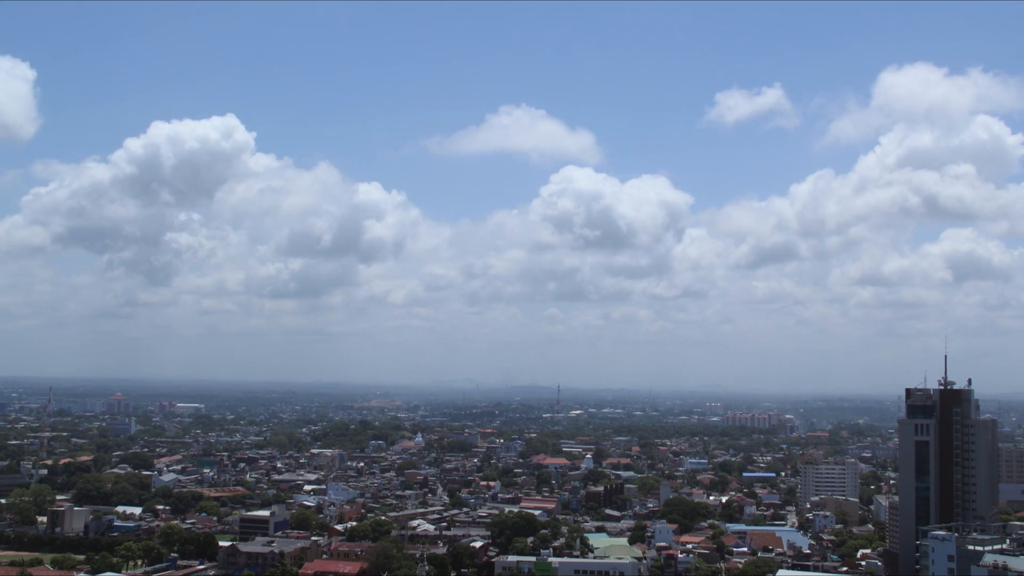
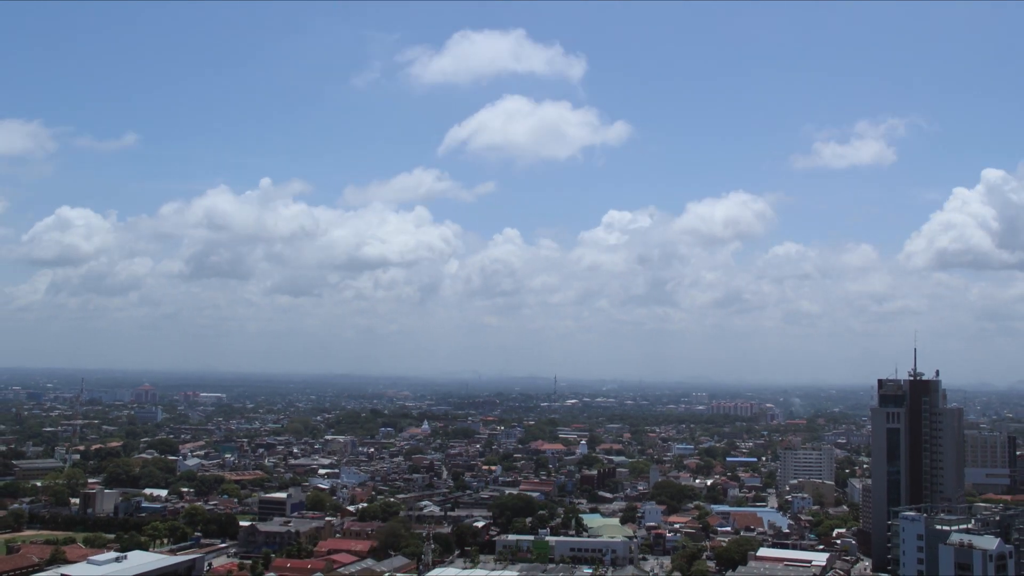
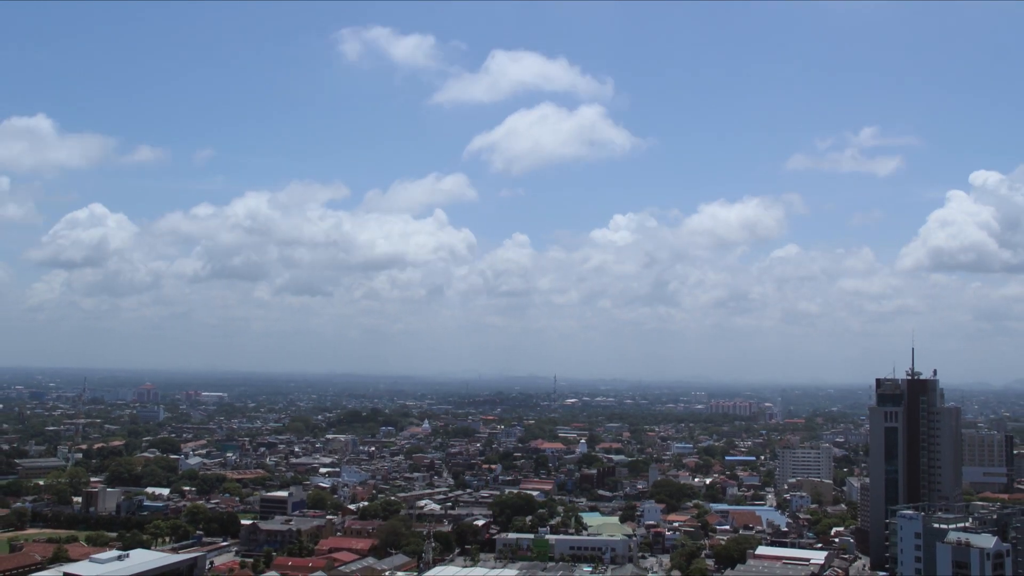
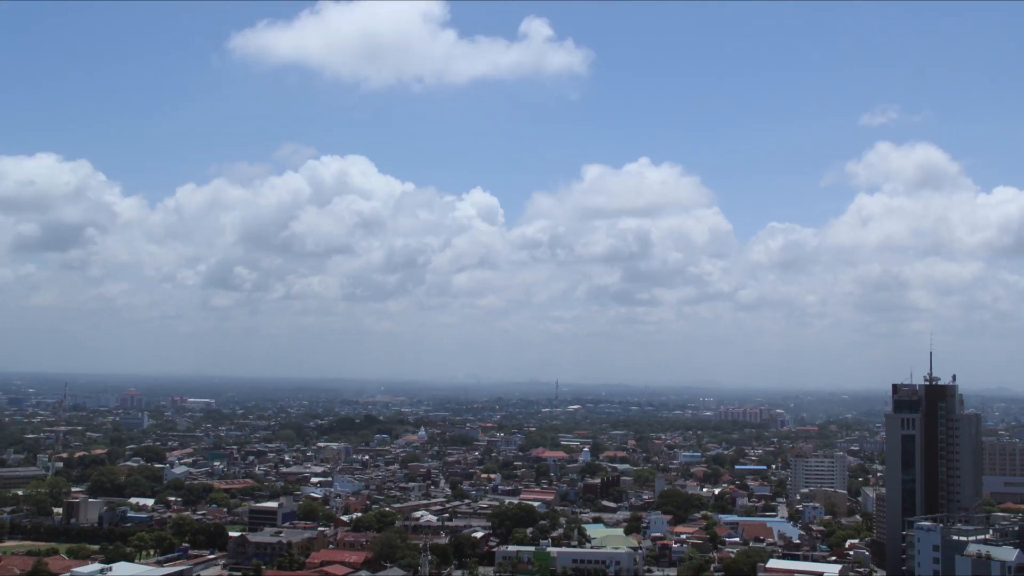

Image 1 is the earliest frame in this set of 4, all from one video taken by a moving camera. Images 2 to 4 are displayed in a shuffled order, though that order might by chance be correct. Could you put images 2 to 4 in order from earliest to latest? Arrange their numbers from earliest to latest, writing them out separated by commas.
4, 2, 3
